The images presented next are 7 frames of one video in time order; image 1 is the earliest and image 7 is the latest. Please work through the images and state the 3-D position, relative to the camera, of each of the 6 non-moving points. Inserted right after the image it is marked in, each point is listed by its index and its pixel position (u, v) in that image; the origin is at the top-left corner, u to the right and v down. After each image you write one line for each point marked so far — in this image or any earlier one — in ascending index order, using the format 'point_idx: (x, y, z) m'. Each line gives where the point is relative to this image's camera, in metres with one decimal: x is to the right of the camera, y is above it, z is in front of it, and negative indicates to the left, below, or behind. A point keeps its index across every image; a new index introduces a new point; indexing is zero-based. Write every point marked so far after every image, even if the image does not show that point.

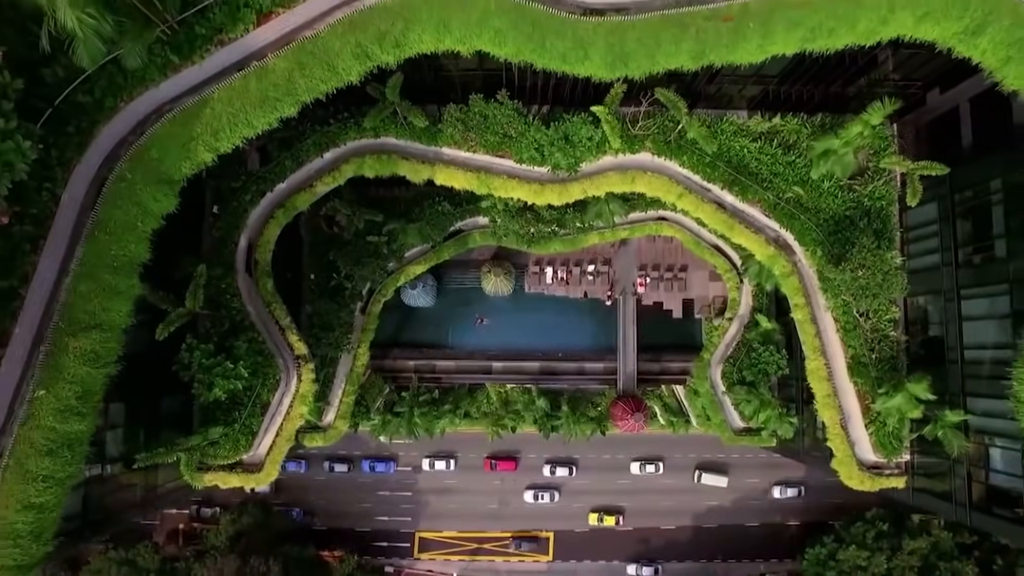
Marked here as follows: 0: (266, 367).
0: (-8.6, -2.7, +17.8) m
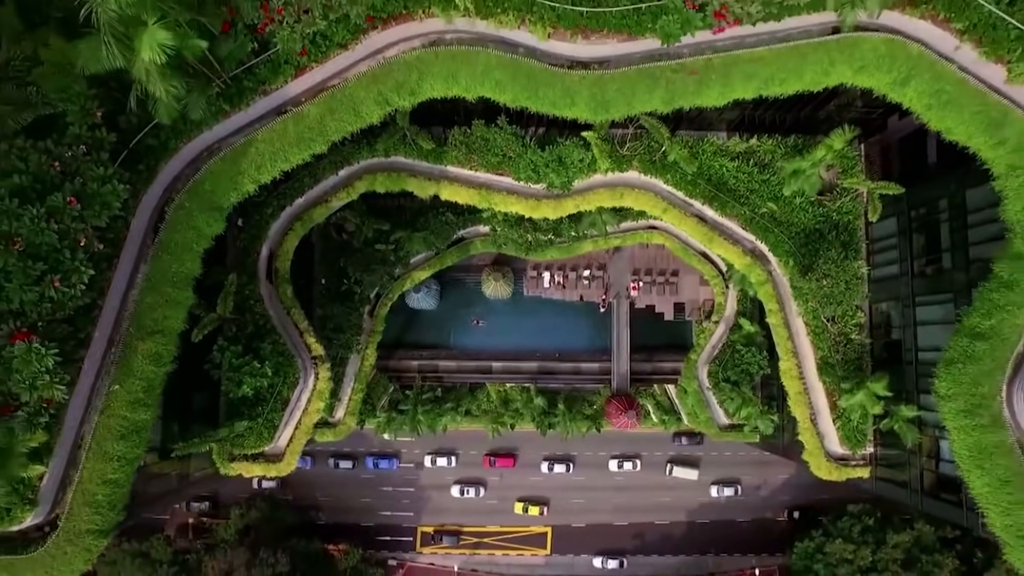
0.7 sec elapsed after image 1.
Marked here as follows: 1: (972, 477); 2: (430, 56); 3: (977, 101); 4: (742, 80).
0: (-8.7, -2.9, +19.9) m
1: (+11.4, -4.5, +13.3) m
2: (-1.4, +5.6, +12.3) m
3: (+11.4, +4.5, +12.0) m
4: (+5.6, +5.4, +12.4) m
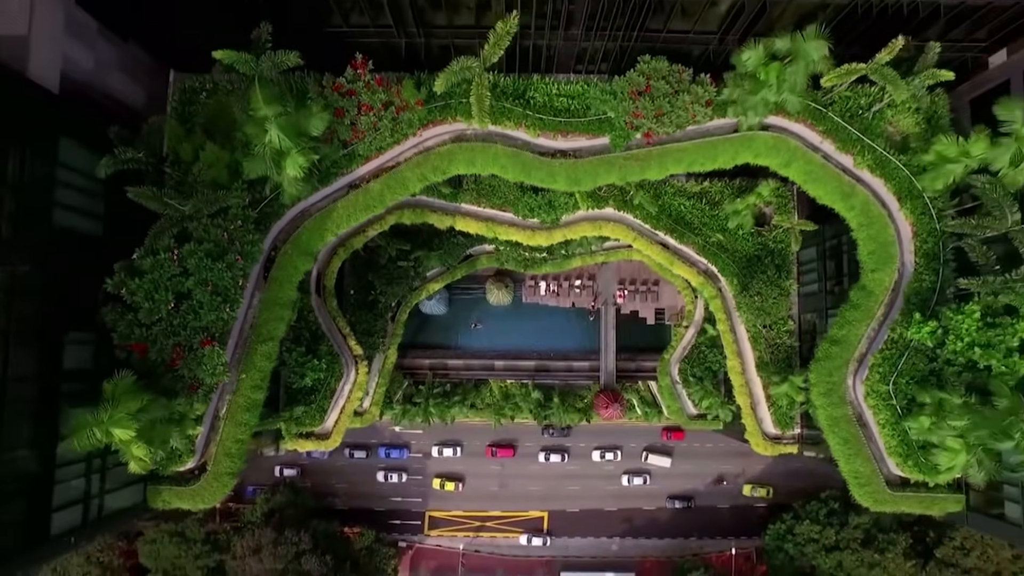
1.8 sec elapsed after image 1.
0: (-8.7, -3.7, +25.8) m
1: (+11.4, -5.3, +19.2) m
2: (-1.4, +4.8, +18.2) m
3: (+11.4, +3.8, +17.9) m
4: (+5.6, +4.7, +18.3) m
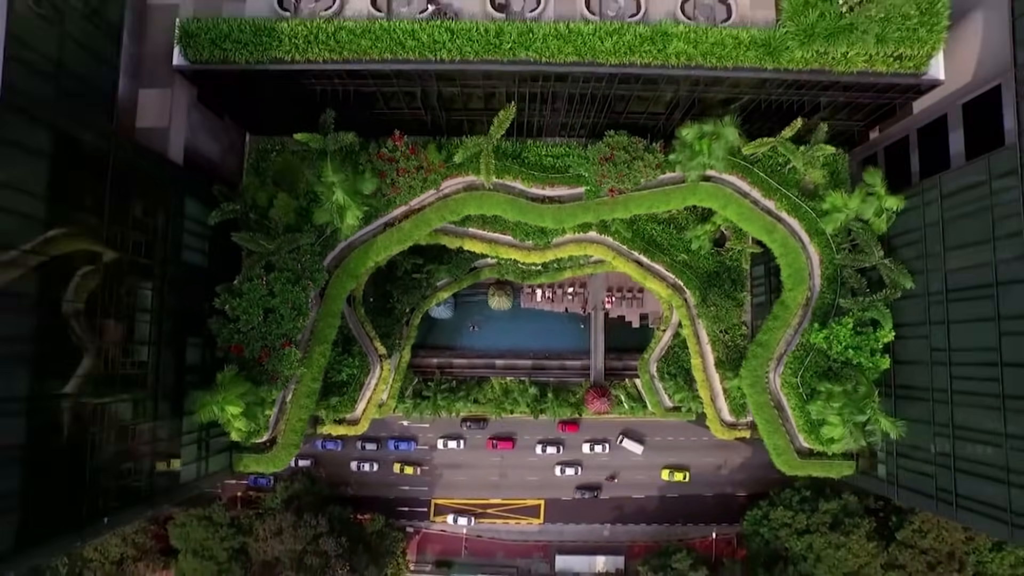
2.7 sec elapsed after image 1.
0: (-8.7, -4.3, +31.4) m
1: (+11.3, -6.0, +24.9) m
2: (-1.4, +4.1, +23.9) m
3: (+11.4, +3.1, +23.6) m
4: (+5.6, +4.0, +24.0) m
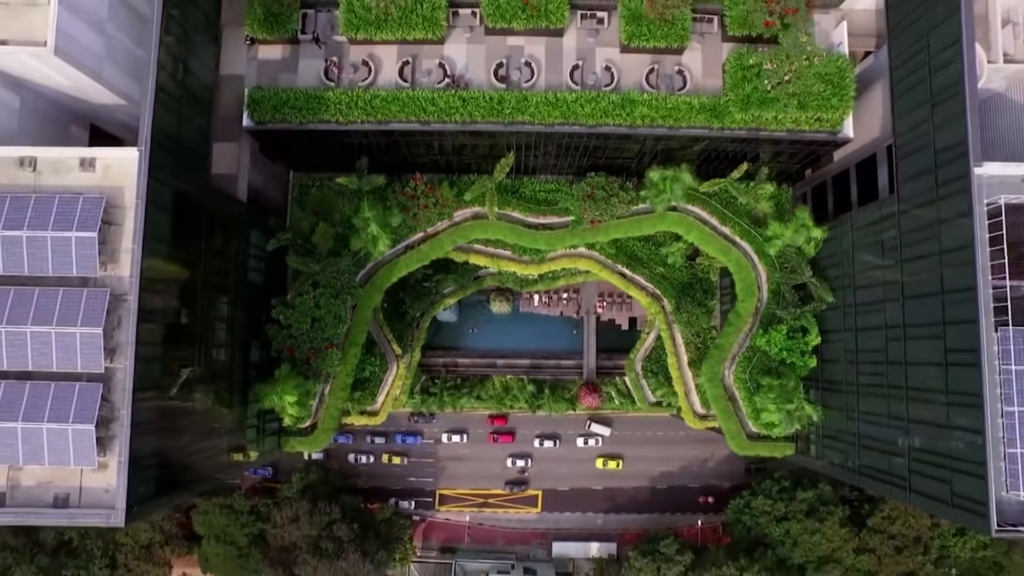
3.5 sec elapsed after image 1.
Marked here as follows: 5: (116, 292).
0: (-8.8, -5.0, +36.5) m
1: (+11.3, -6.6, +30.0) m
2: (-1.5, +3.5, +28.9) m
3: (+11.3, +2.4, +28.7) m
4: (+5.5, +3.3, +29.0) m
5: (-13.6, -0.1, +18.6) m
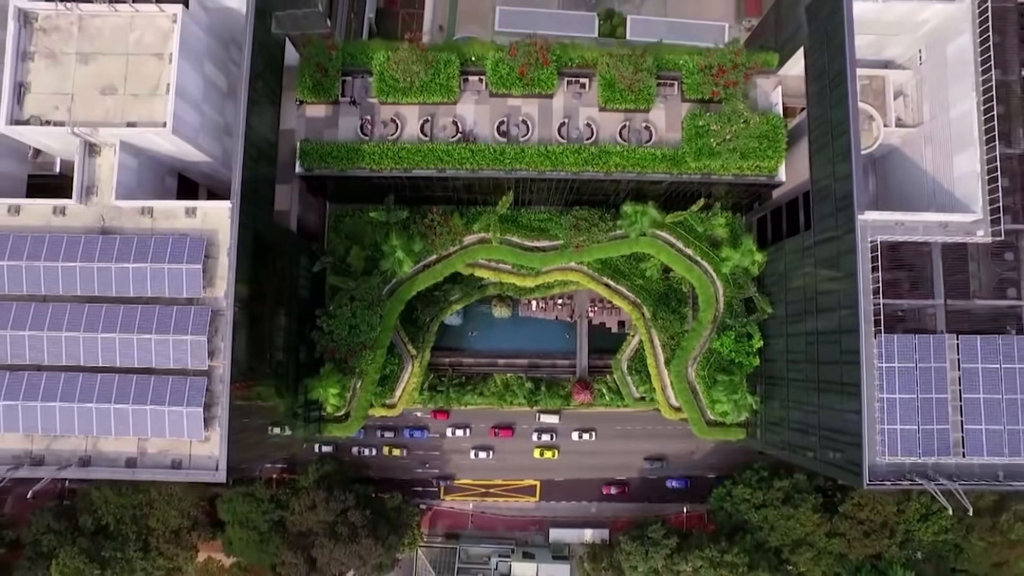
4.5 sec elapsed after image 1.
0: (-8.8, -5.8, +42.6) m
1: (+11.2, -7.4, +36.0) m
2: (-1.5, +2.7, +35.0) m
3: (+11.3, +1.6, +34.7) m
4: (+5.5, +2.5, +35.1) m
5: (-13.7, -1.0, +24.6) m
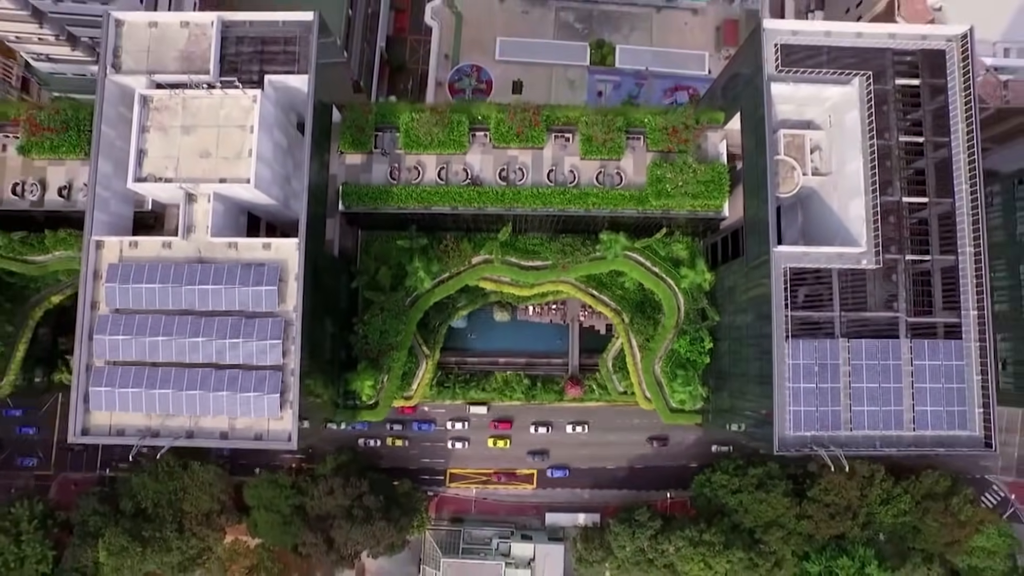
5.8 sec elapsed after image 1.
0: (-8.9, -6.7, +50.4) m
1: (+11.1, -8.4, +43.9) m
2: (-1.6, +1.7, +42.8) m
3: (+11.2, +0.7, +42.6) m
4: (+5.4, +1.5, +42.9) m
5: (-13.8, -1.9, +32.5) m
